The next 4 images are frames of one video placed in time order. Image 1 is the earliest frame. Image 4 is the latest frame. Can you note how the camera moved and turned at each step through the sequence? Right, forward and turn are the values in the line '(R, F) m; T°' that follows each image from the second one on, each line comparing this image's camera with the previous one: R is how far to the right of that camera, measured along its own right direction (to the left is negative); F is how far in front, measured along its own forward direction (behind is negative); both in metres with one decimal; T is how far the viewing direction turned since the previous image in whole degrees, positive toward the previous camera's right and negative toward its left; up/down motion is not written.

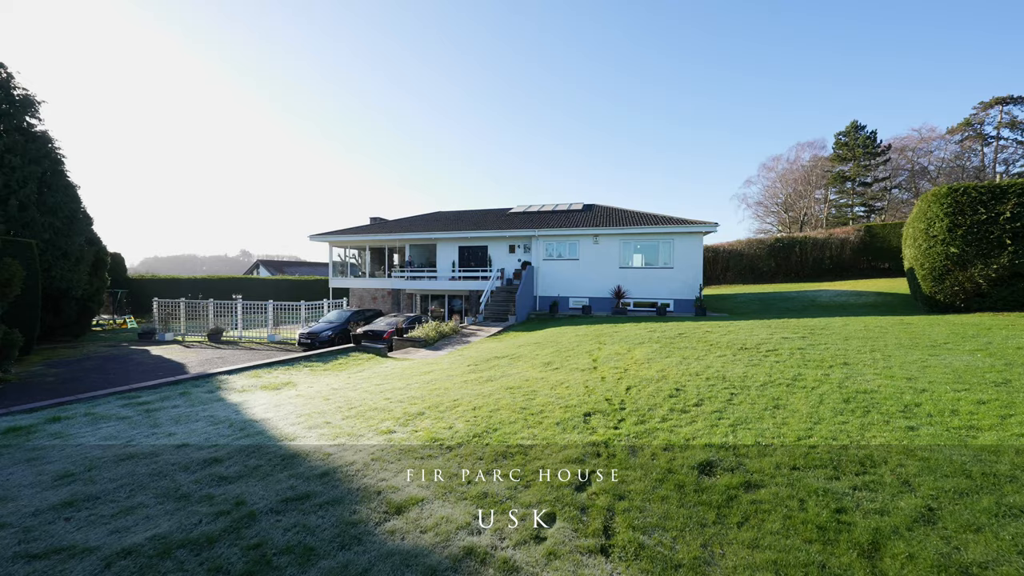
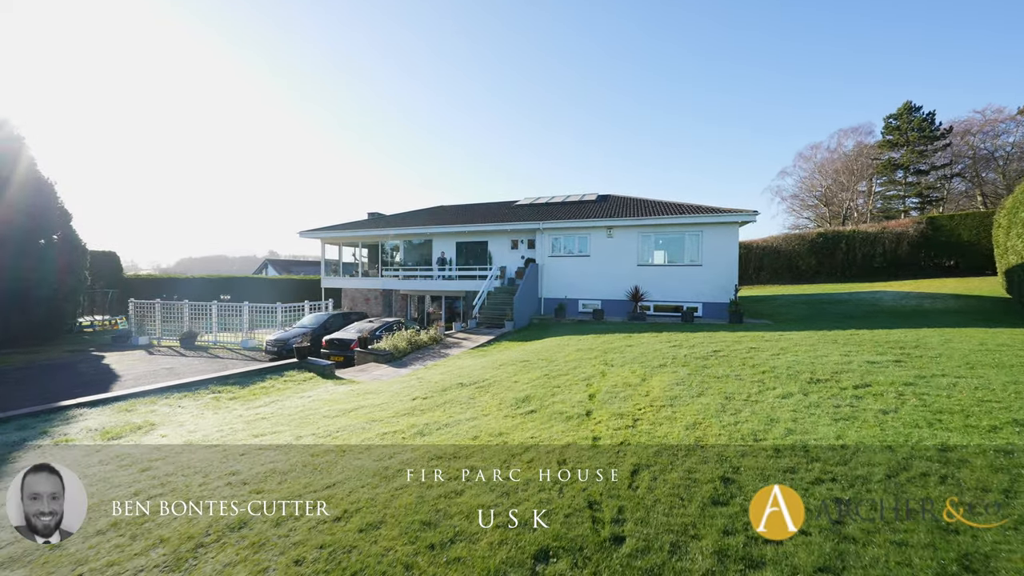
(+0.9, +2.5) m; -3°
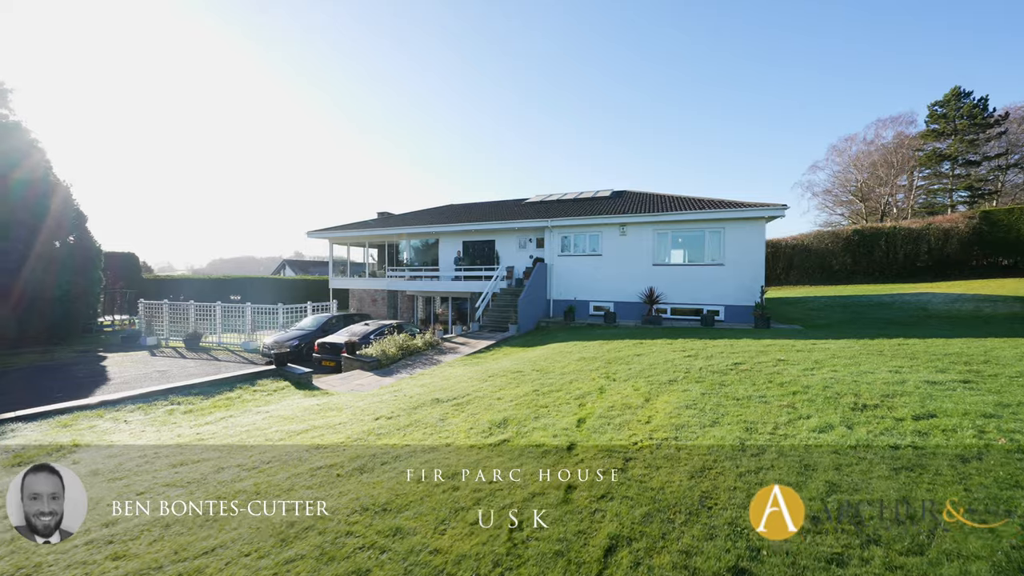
(+0.6, +0.9) m; -3°
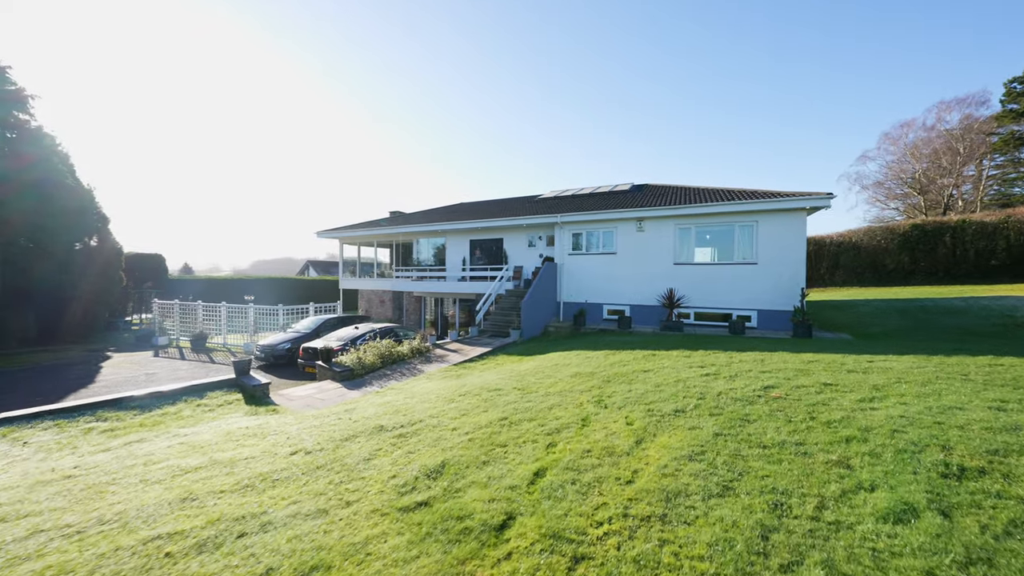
(+0.8, +1.2) m; -4°
